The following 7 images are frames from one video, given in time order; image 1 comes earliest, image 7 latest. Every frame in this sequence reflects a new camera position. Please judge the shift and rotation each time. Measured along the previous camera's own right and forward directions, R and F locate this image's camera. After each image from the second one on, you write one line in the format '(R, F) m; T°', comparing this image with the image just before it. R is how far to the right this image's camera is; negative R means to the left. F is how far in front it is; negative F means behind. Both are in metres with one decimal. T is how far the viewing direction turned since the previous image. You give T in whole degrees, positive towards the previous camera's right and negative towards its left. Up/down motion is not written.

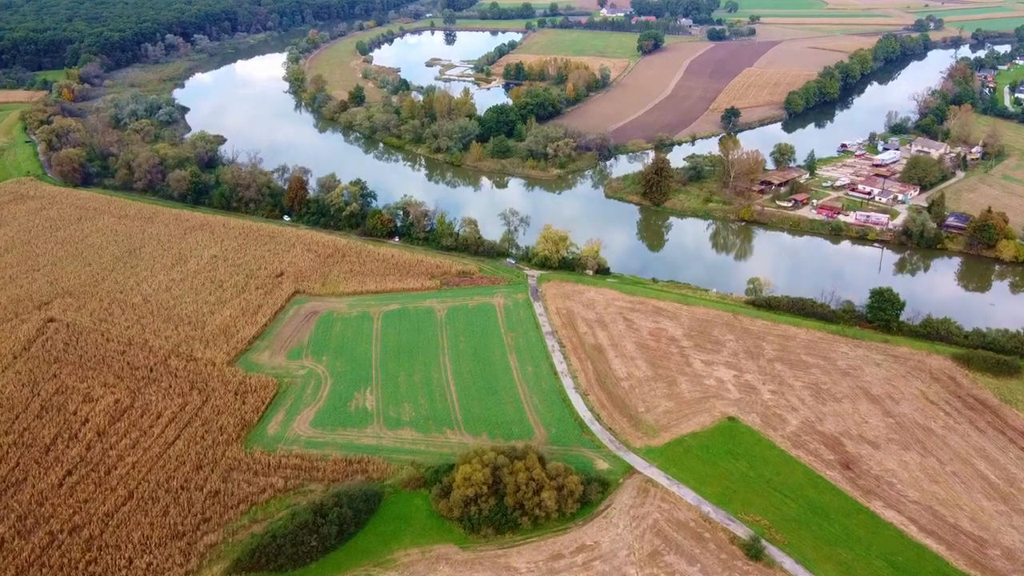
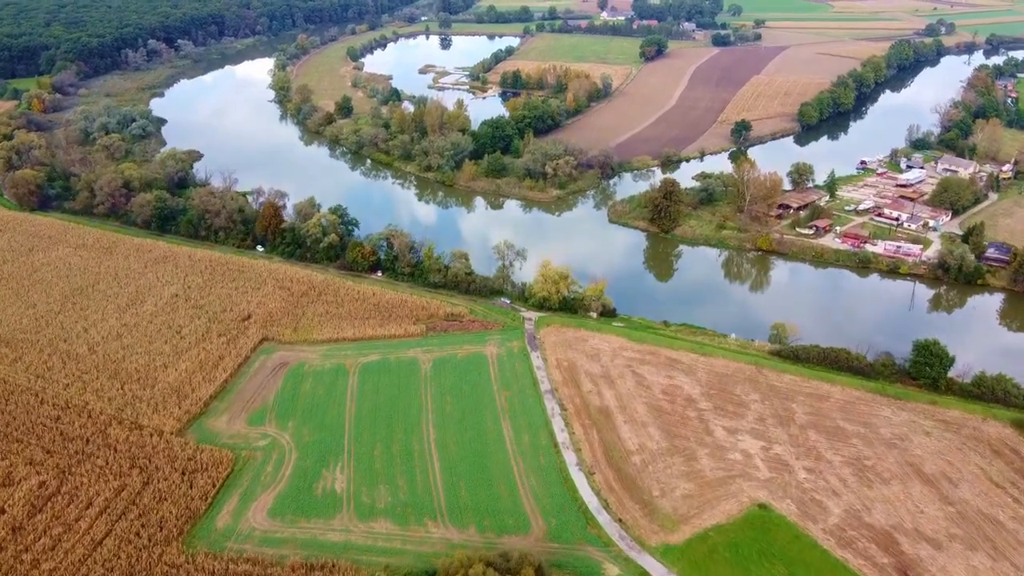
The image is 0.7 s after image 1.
(+0.2, +4.7) m; 0°
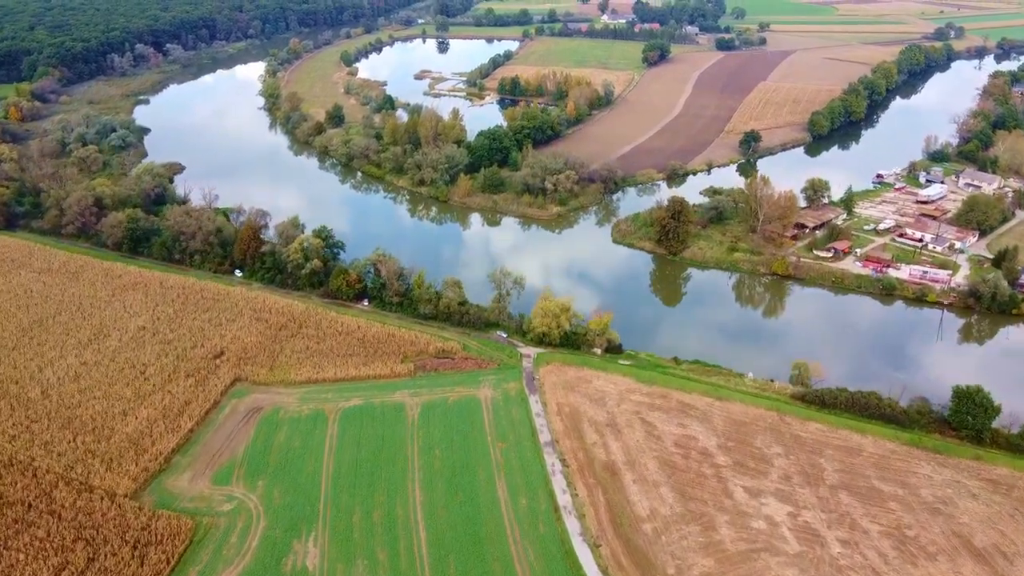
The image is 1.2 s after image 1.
(+0.1, +3.3) m; 0°
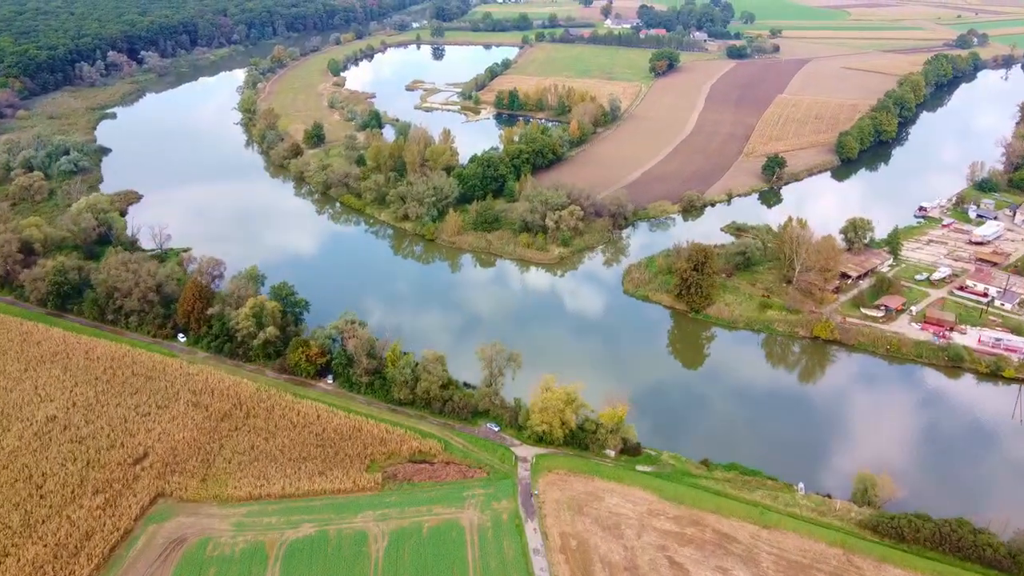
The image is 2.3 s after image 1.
(+0.2, +6.9) m; 0°
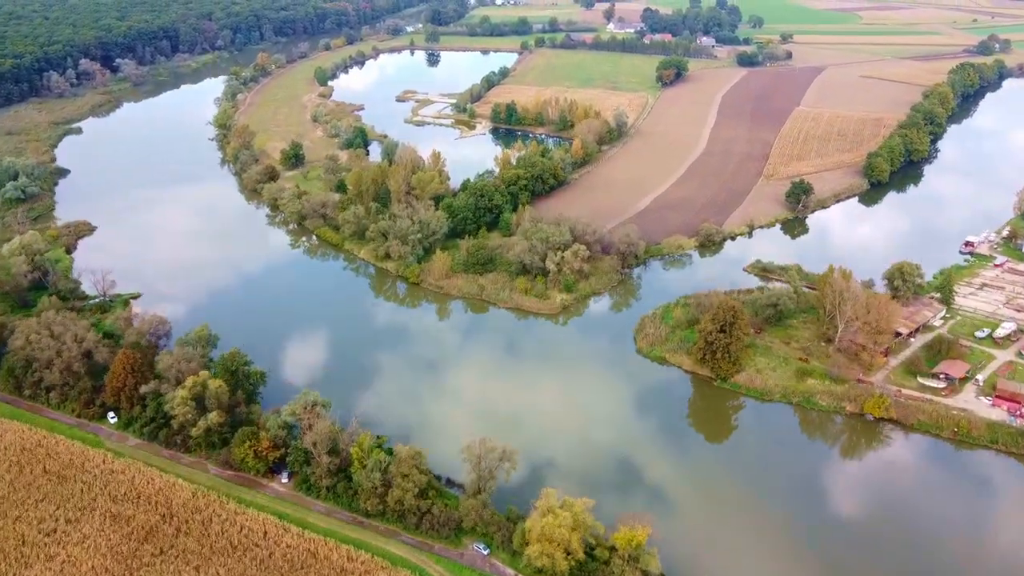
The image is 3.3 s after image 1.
(+0.2, +6.0) m; 0°
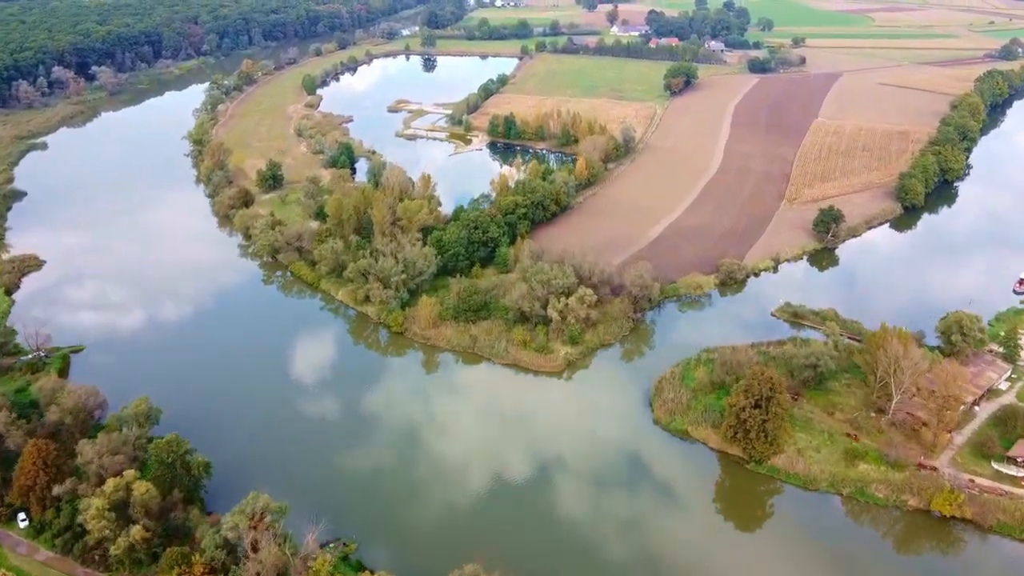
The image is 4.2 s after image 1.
(+0.2, +5.5) m; 0°
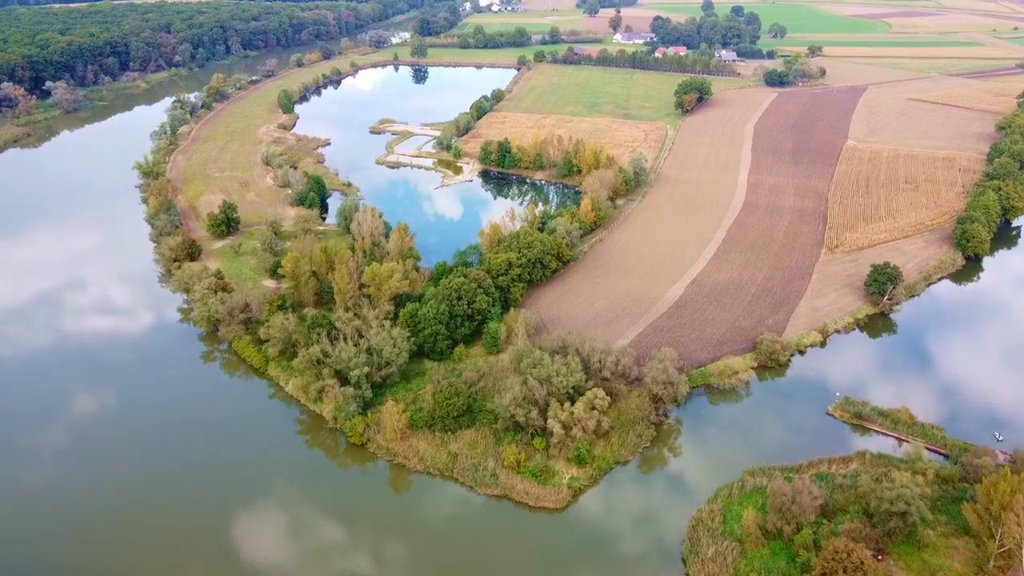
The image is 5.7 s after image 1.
(+0.4, +8.3) m; 0°
